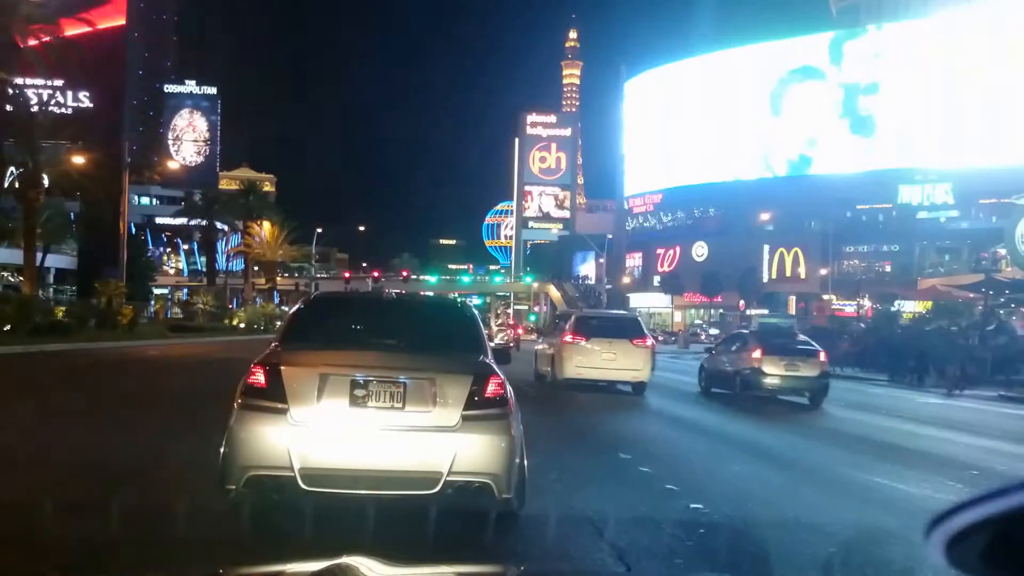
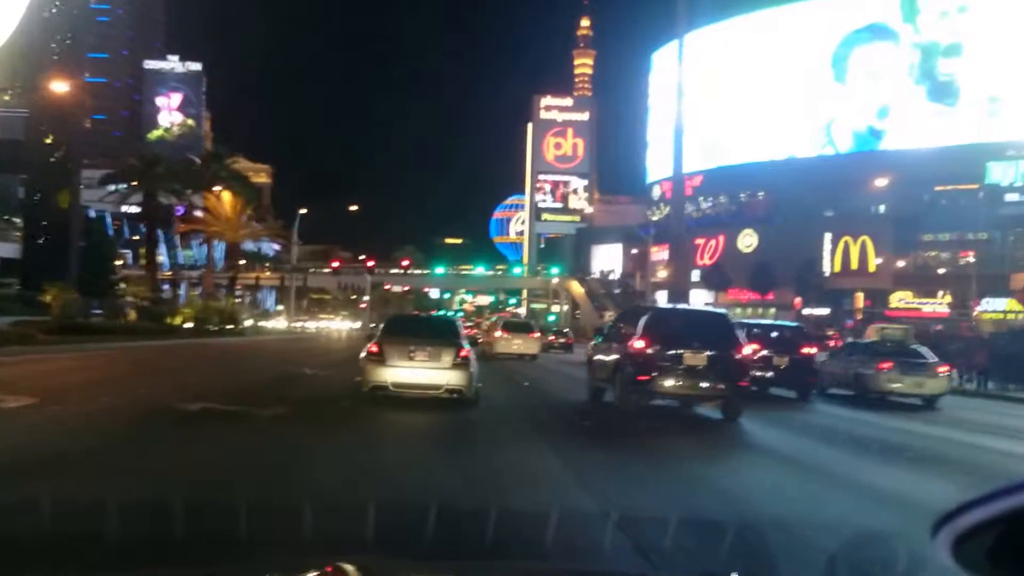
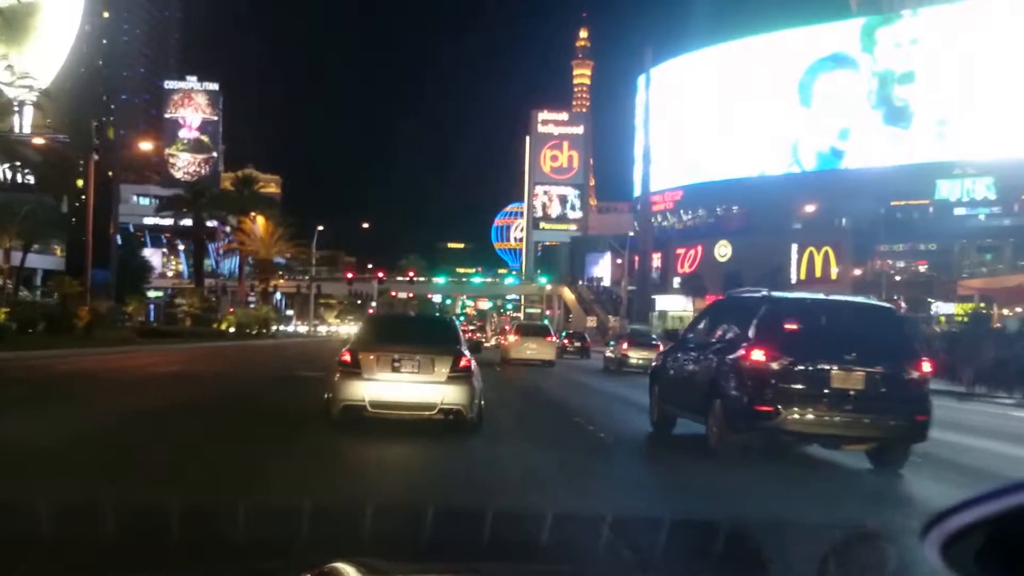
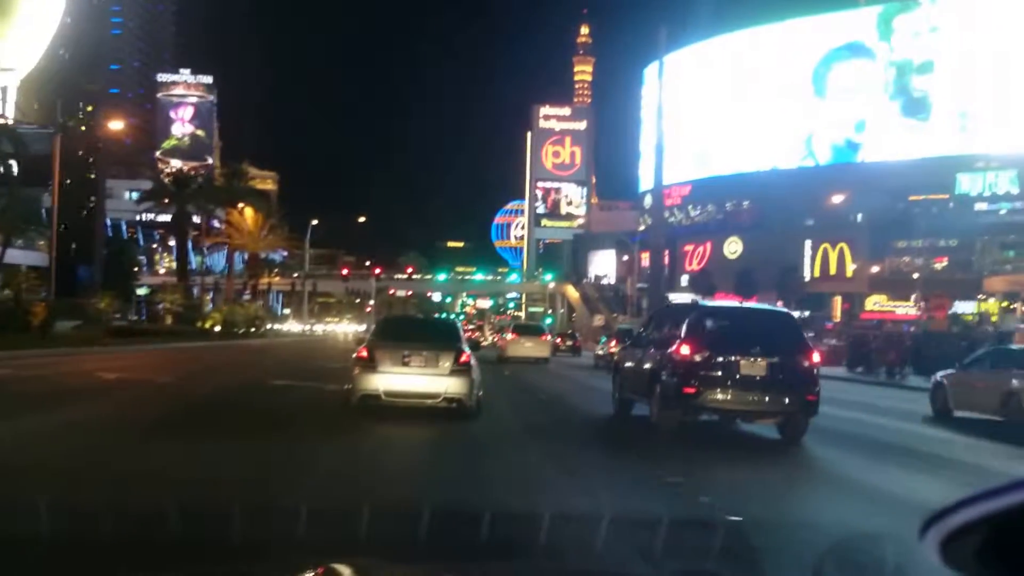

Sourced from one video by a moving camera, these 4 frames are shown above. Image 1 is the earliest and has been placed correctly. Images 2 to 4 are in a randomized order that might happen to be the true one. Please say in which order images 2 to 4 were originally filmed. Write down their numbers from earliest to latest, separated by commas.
3, 4, 2
